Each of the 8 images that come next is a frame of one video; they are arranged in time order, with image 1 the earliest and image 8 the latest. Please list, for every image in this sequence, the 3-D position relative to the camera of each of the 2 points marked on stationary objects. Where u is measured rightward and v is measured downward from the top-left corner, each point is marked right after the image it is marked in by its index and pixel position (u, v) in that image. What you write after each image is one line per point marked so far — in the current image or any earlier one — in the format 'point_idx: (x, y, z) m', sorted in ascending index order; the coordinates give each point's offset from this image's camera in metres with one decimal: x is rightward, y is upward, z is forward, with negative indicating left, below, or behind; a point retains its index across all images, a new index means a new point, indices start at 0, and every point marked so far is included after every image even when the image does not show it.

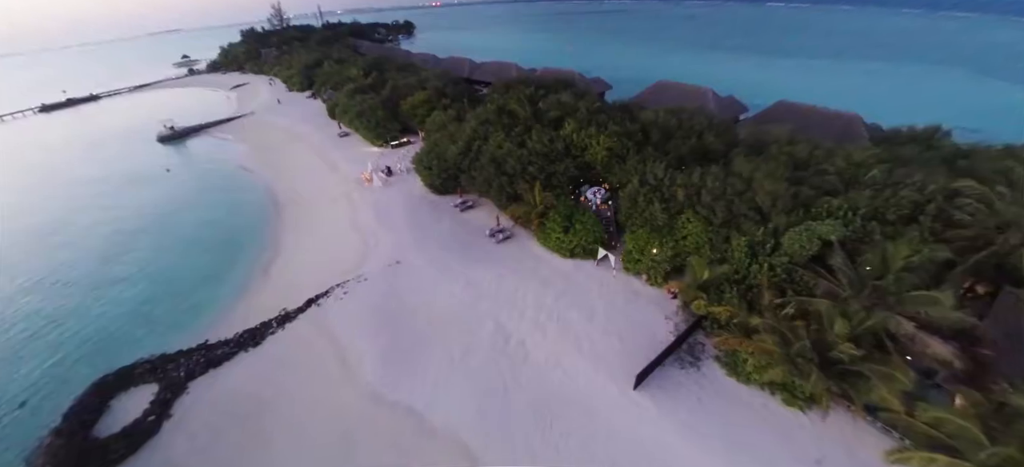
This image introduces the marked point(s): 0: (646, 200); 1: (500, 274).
0: (+6.7, +1.7, +18.9) m
1: (-0.6, -2.0, +19.4) m
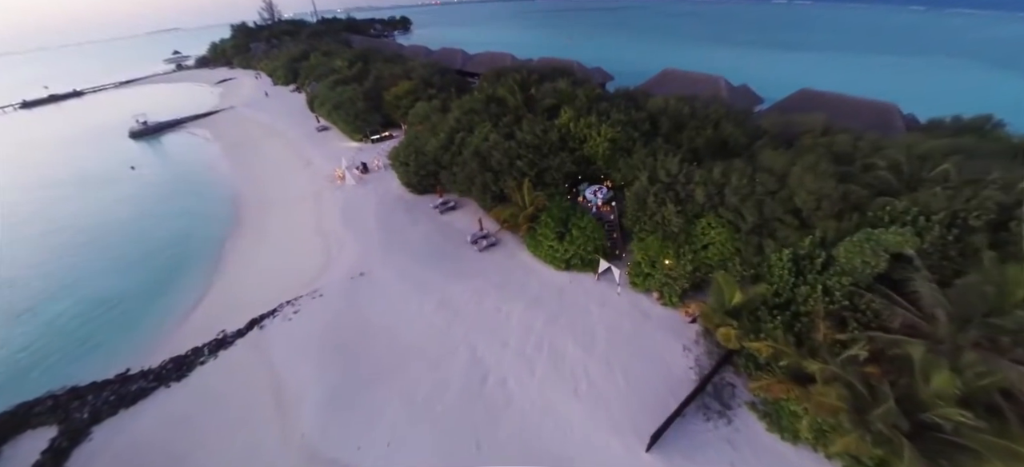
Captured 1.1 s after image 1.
0: (+6.0, +1.3, +15.5) m
1: (-1.4, -2.4, +16.1) m
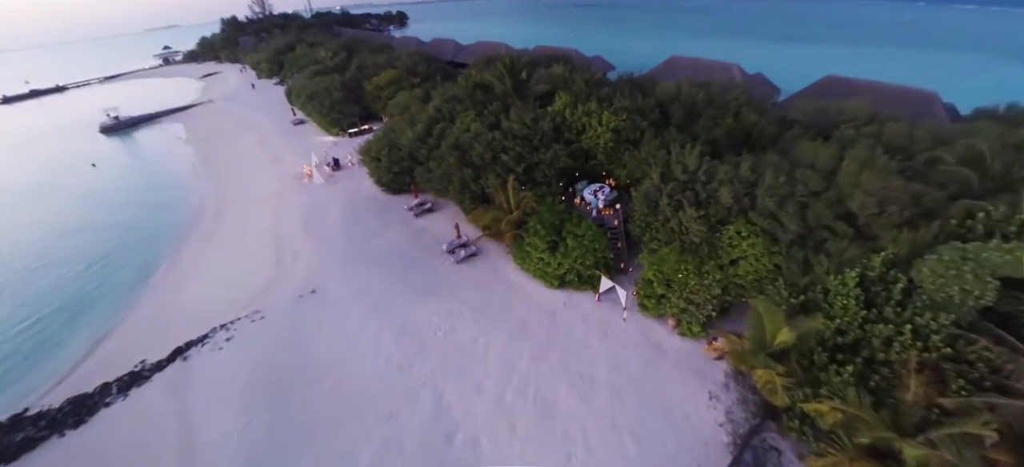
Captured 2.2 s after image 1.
0: (+5.3, +1.0, +12.5) m
1: (-2.0, -2.7, +13.1) m
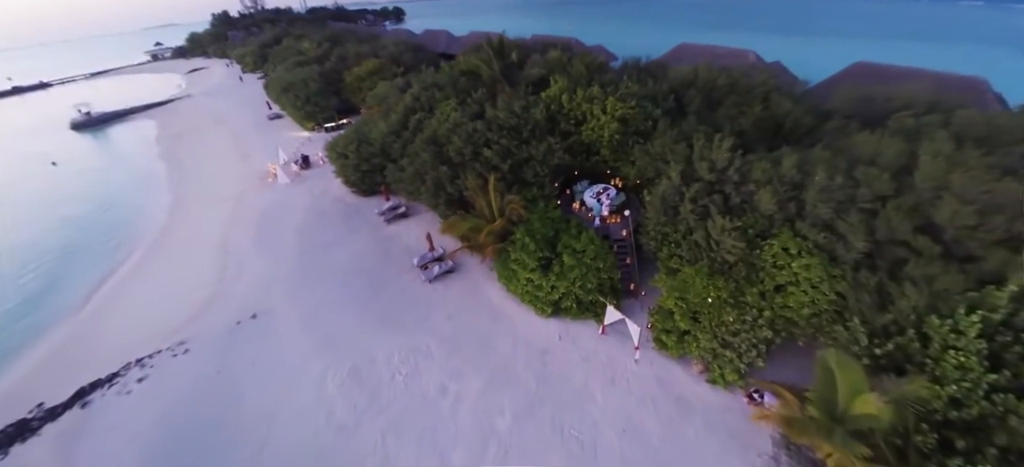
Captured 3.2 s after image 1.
0: (+4.8, +0.6, +9.8) m
1: (-2.5, -3.1, +10.4) m
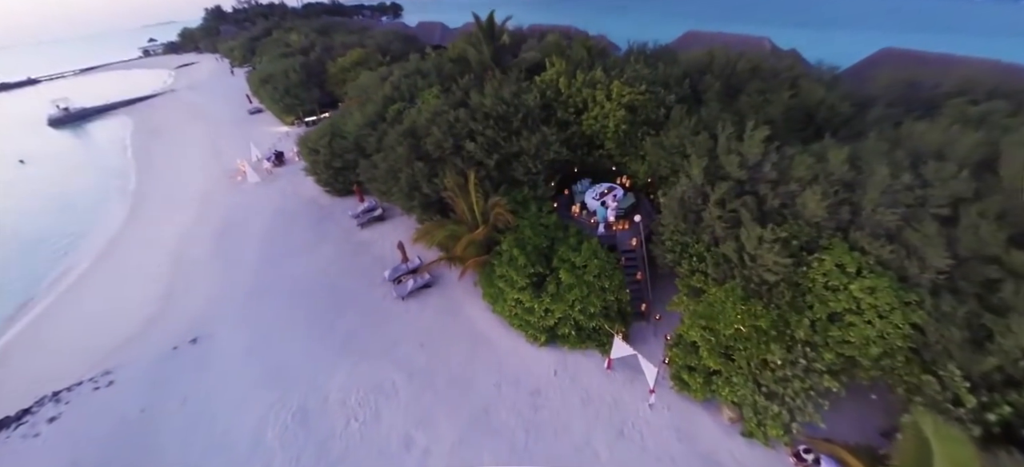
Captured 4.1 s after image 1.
0: (+4.5, +0.3, +7.9) m
1: (-2.9, -3.4, +8.5) m
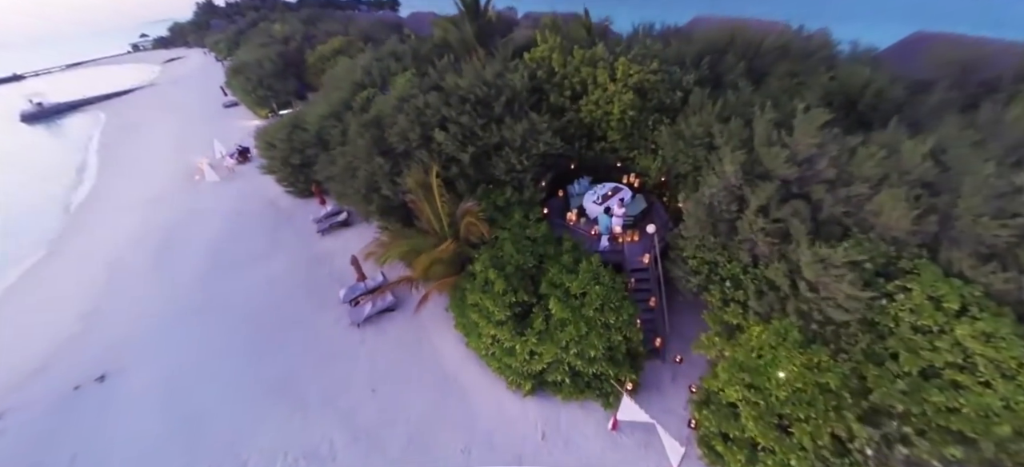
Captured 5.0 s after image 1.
0: (+4.1, +0.1, +5.9) m
1: (-3.3, -3.6, +6.5) m
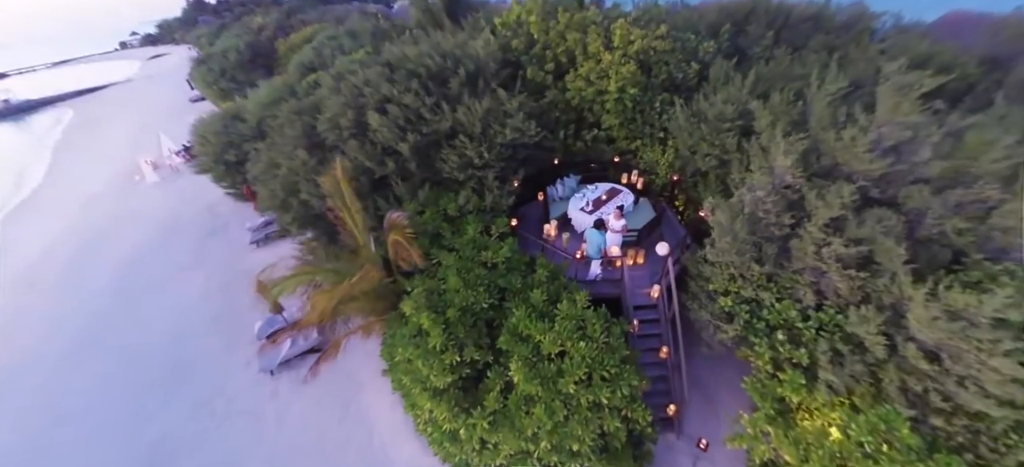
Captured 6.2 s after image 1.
0: (+3.4, -0.2, +3.8) m
1: (-3.9, -3.9, +4.4) m
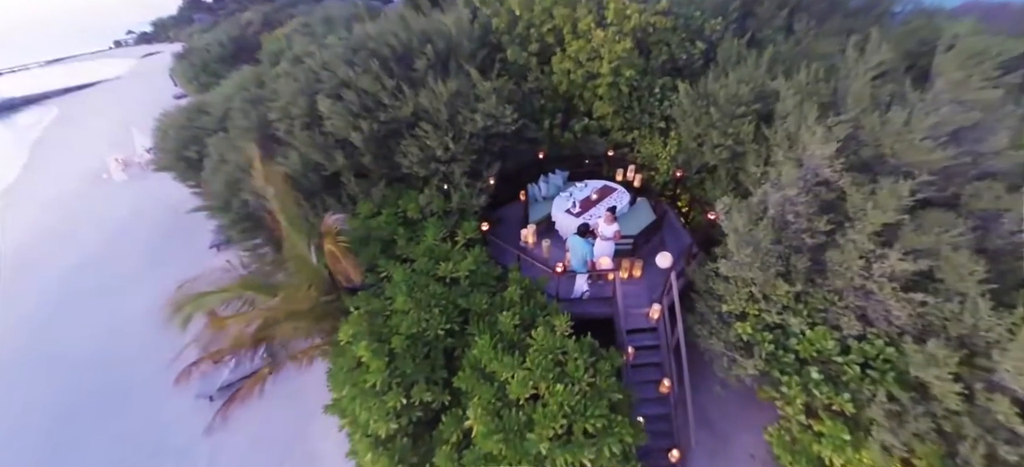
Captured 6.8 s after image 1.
0: (+3.1, -0.3, +2.9) m
1: (-4.2, -4.0, +3.6) m
